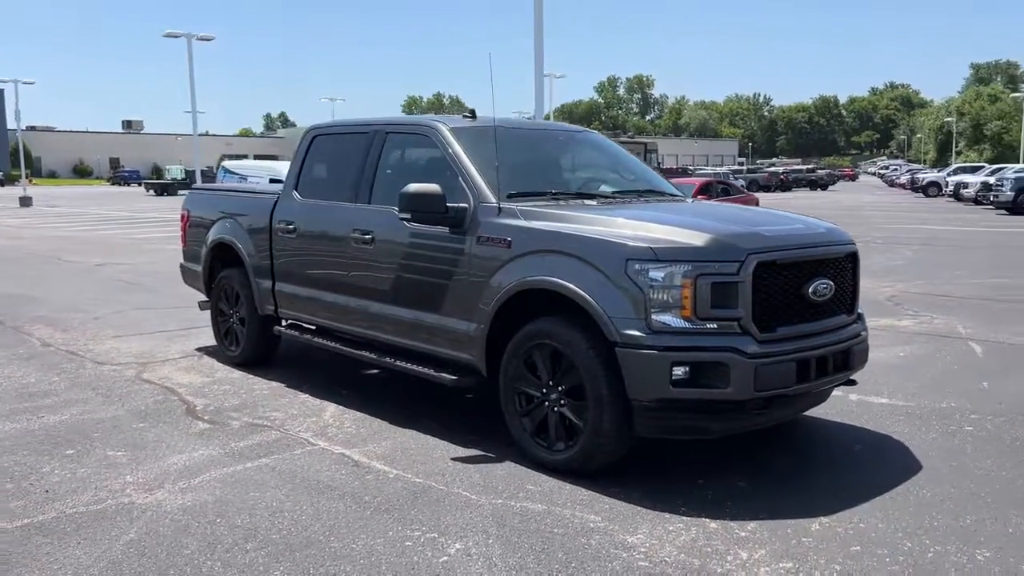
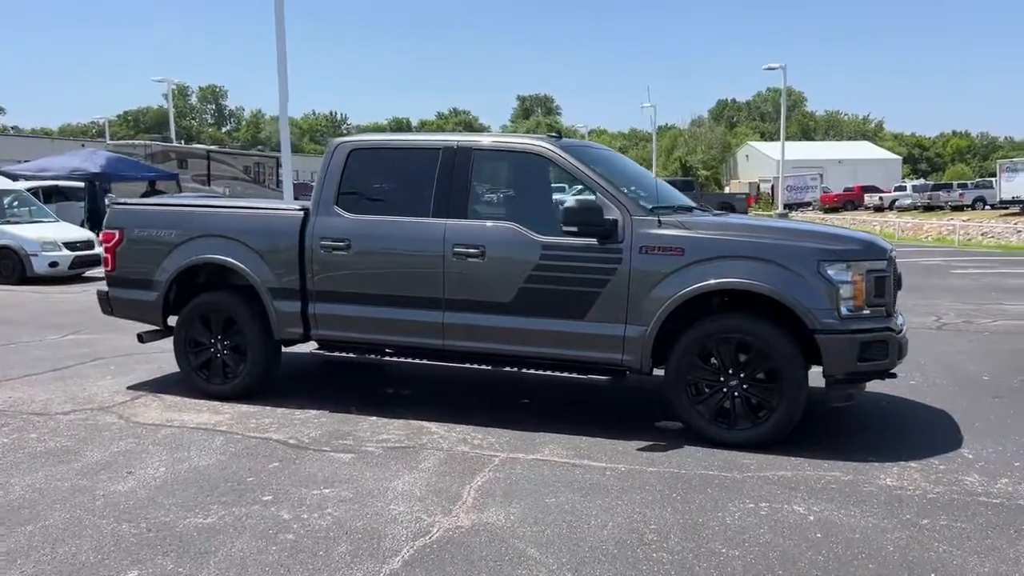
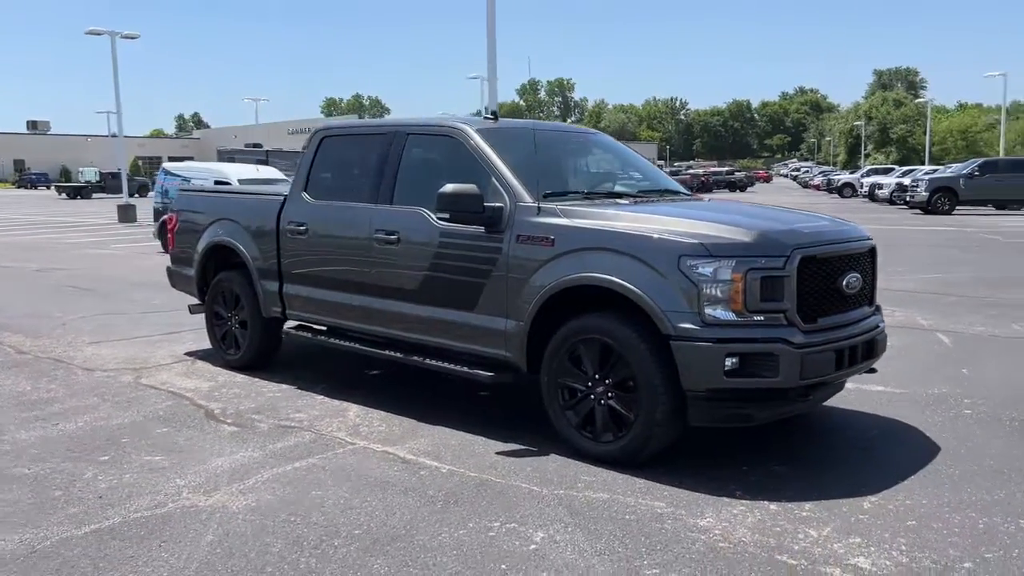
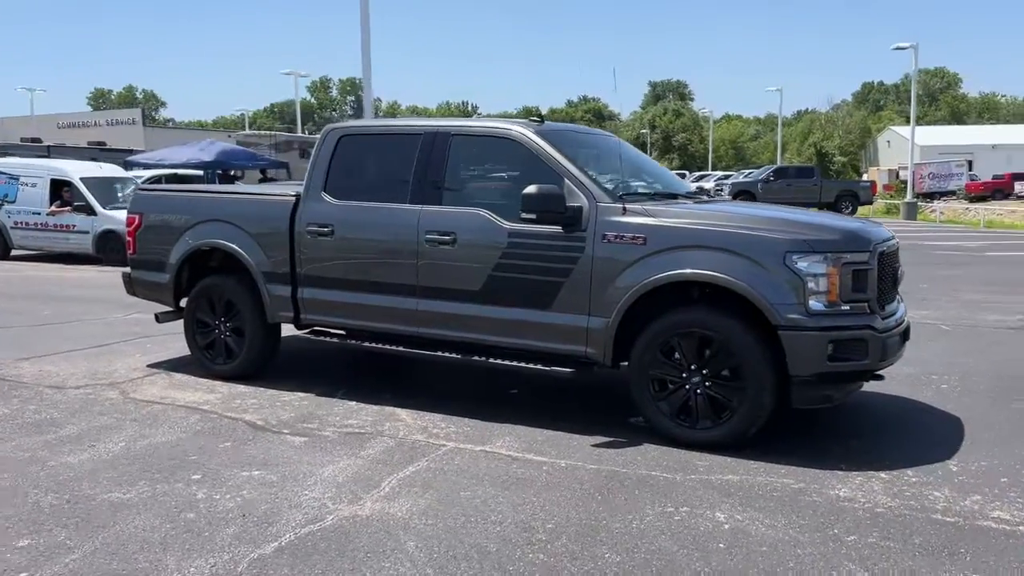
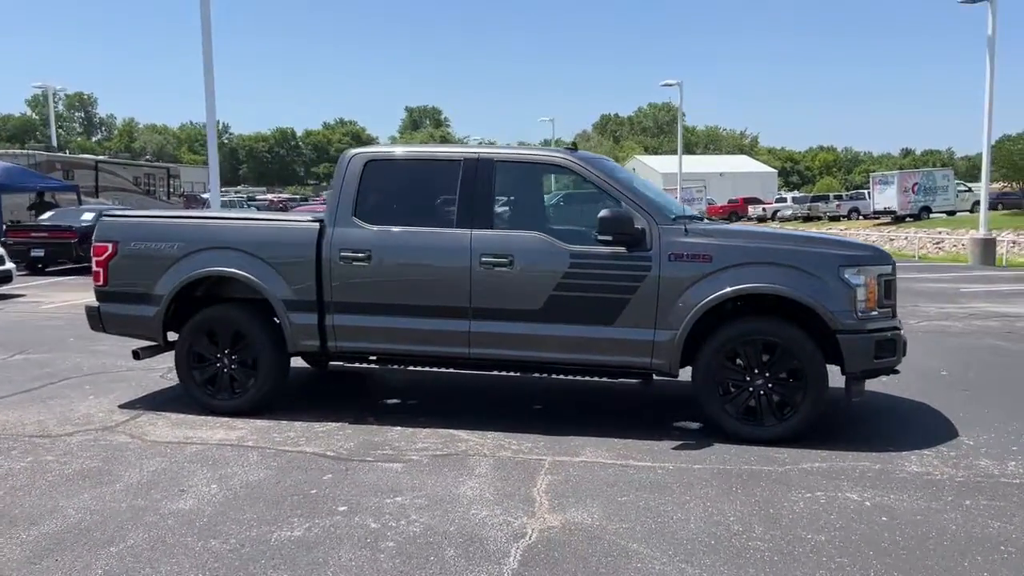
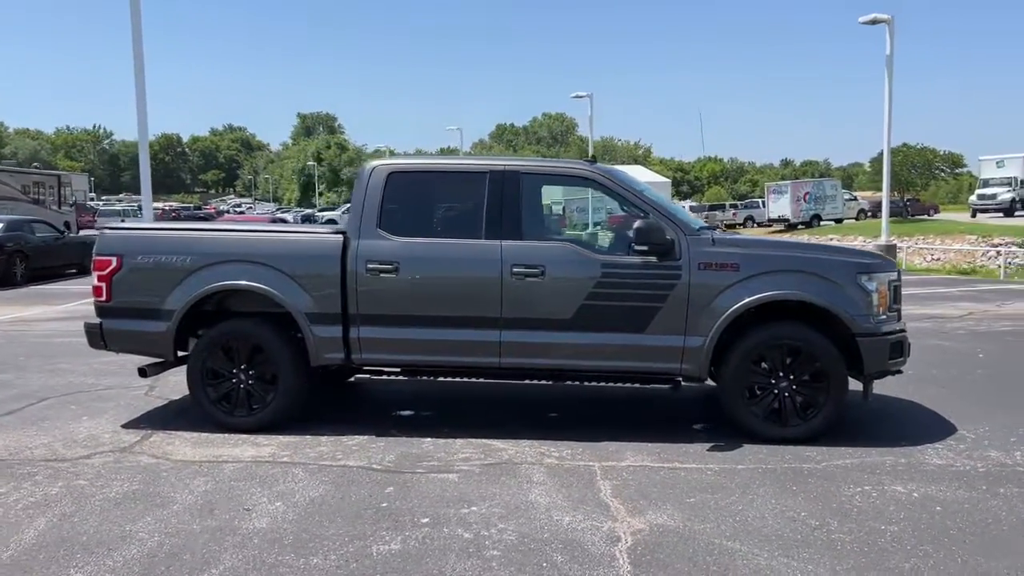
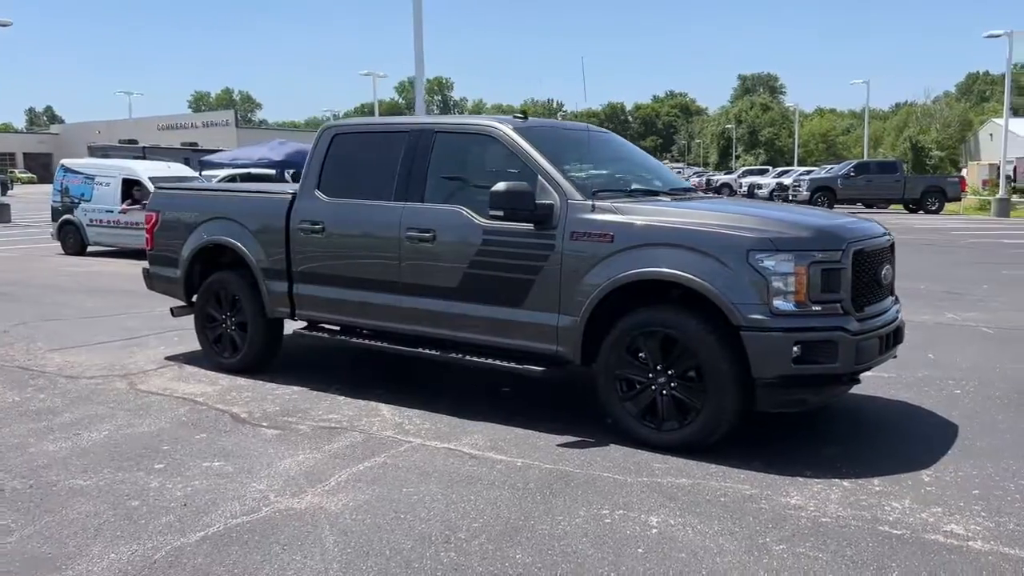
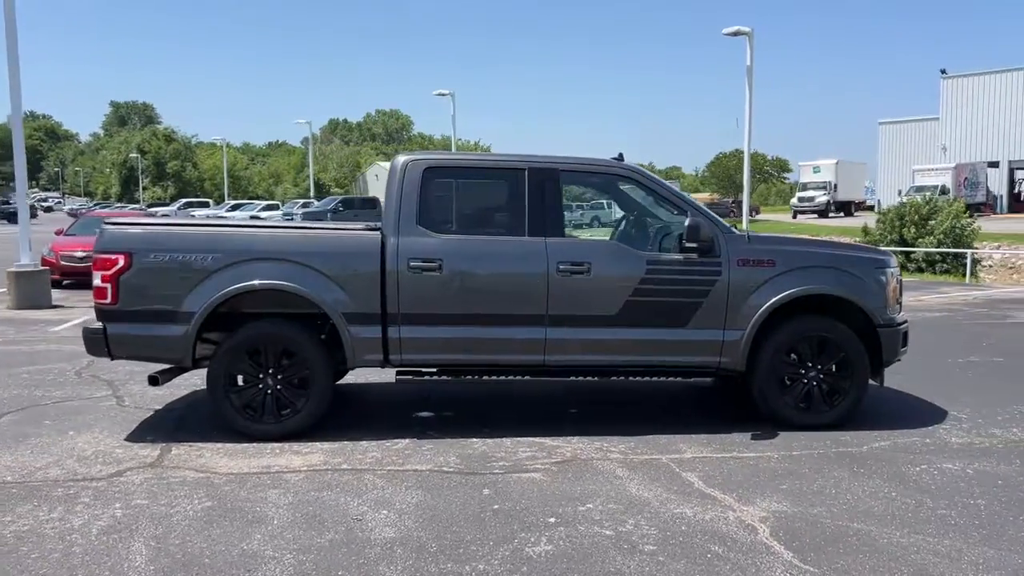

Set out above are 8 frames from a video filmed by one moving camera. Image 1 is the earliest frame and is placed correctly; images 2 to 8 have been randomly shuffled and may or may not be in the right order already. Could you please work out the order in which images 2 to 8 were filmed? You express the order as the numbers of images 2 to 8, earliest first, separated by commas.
3, 7, 4, 2, 5, 6, 8
